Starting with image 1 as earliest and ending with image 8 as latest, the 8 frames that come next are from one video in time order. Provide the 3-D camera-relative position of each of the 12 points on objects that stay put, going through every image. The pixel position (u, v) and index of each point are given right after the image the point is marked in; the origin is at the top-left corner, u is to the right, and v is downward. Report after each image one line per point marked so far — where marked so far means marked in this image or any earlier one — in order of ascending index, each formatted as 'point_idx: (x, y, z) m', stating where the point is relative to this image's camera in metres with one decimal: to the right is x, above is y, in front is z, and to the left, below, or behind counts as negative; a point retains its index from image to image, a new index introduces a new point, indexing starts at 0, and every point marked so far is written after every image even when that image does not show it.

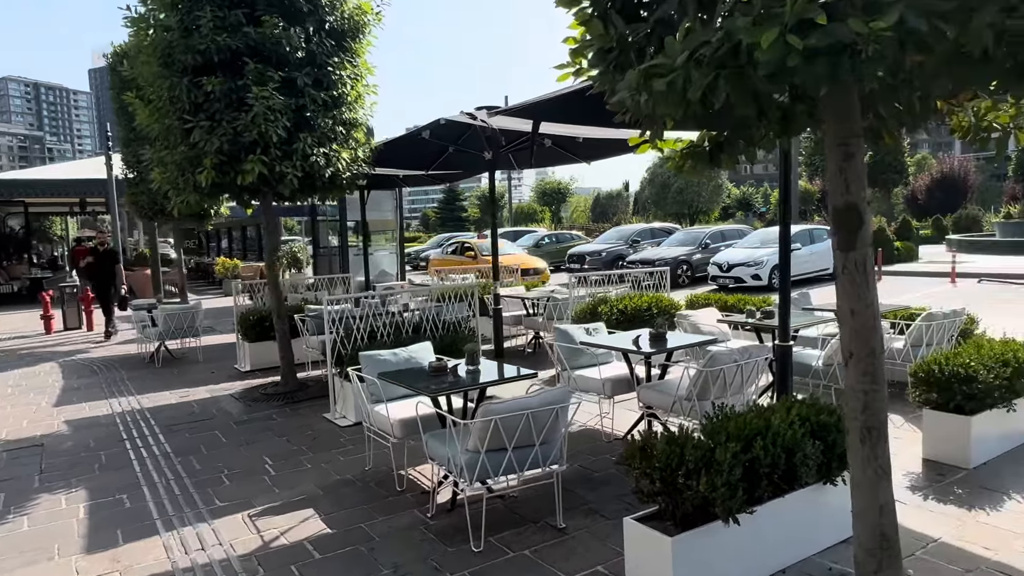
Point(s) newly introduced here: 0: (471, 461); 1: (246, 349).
0: (-0.2, -0.9, +3.4) m
1: (-3.2, -0.7, +8.3) m
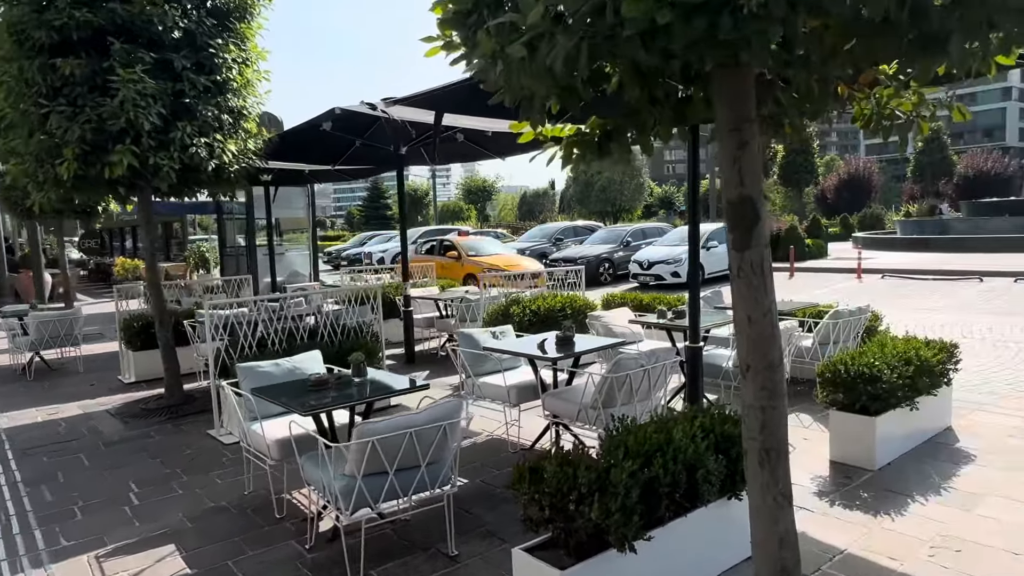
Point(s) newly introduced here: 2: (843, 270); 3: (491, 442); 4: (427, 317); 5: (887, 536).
0: (-0.7, -0.9, +3.1) m
1: (-4.2, -0.8, +7.6) m
2: (+9.1, +0.5, +18.8) m
3: (-0.2, -1.1, +5.0) m
4: (-1.1, -0.4, +8.7) m
5: (+1.8, -1.2, +3.4) m
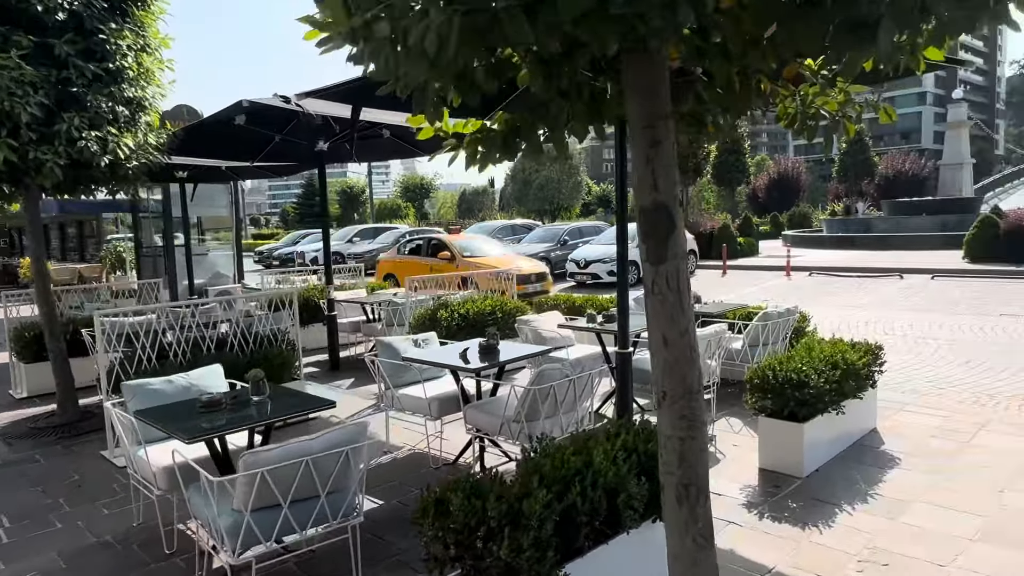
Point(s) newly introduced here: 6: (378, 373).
0: (-1.1, -0.9, +2.7) m
1: (-5.0, -0.9, +6.9) m
2: (+7.3, +0.6, +19.2) m
3: (-0.7, -1.2, +4.7) m
4: (-1.9, -0.4, +8.4) m
5: (+1.4, -1.3, +3.3) m
6: (-0.9, -0.6, +4.8) m
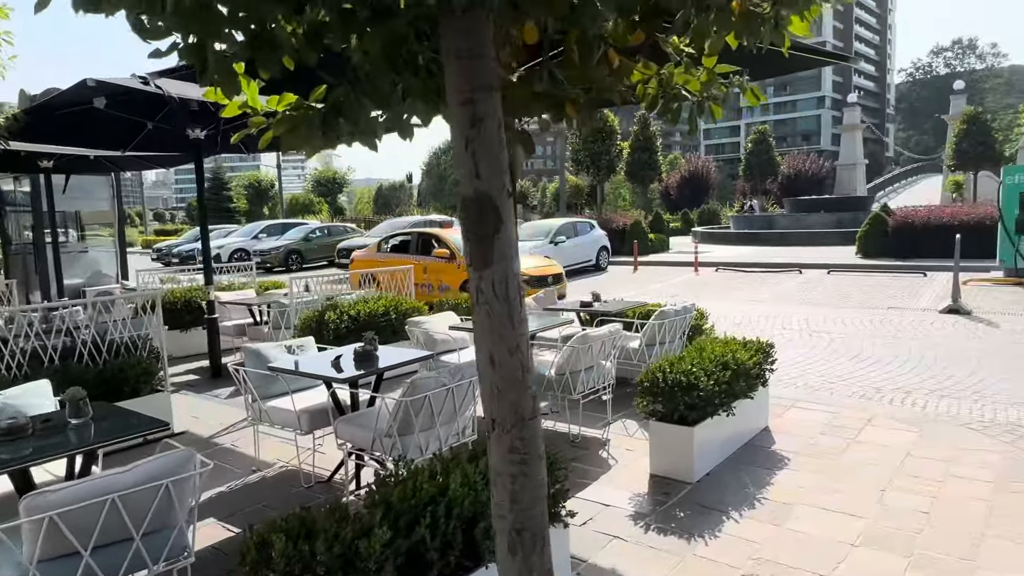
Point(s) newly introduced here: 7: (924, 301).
0: (-1.6, -1.0, +2.3) m
1: (-5.9, -0.9, +6.0) m
2: (+4.9, +0.7, +19.6) m
3: (-1.4, -1.2, +4.3) m
4: (-3.1, -0.4, +7.8) m
5: (+0.8, -1.3, +3.1) m
6: (-1.7, -0.6, +4.3) m
7: (+7.3, -0.2, +12.2) m
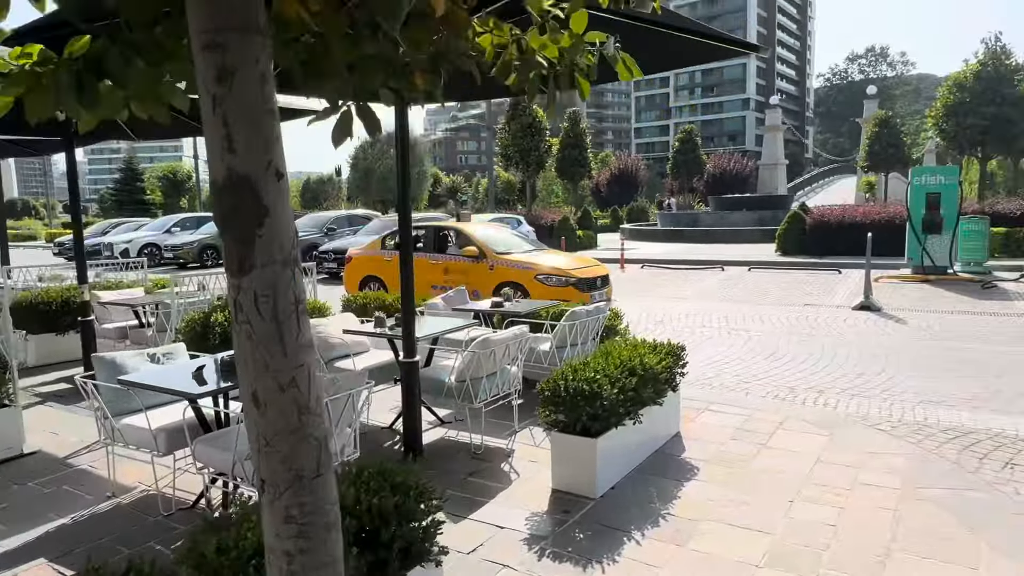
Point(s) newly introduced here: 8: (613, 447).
0: (-2.1, -1.0, +1.7) m
1: (-6.7, -0.9, +5.1) m
2: (+2.8, +0.8, +19.6) m
3: (-2.1, -1.2, +3.8) m
4: (-4.0, -0.4, +7.1) m
5: (+0.3, -1.3, +2.8) m
6: (-2.3, -0.6, +3.8) m
7: (+5.9, -0.2, +12.5) m
8: (+0.6, -0.9, +3.9) m
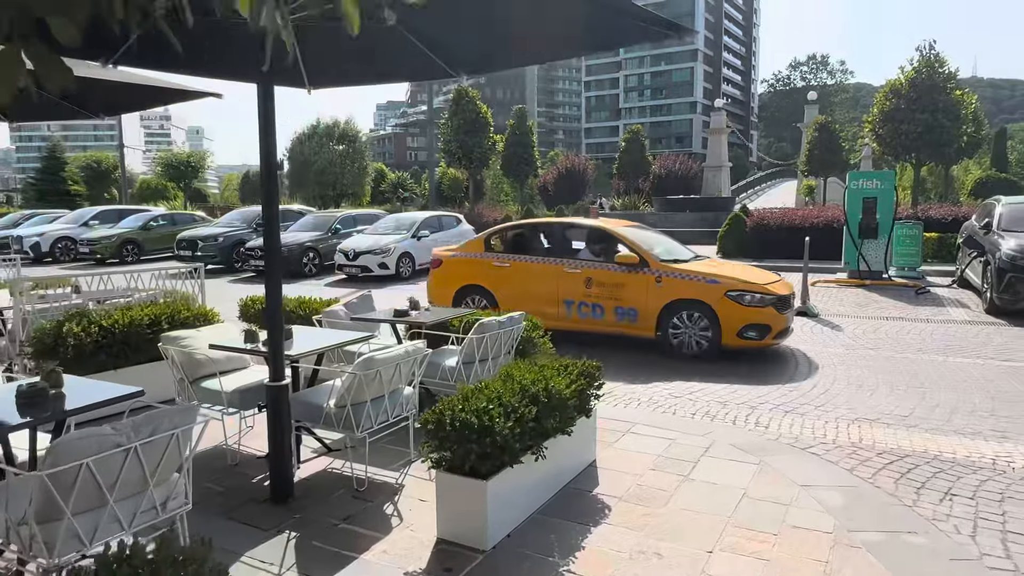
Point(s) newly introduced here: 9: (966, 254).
0: (-2.5, -1.0, +1.0) m
1: (-7.4, -0.9, +4.0) m
2: (+1.1, +0.8, +19.1) m
3: (-2.6, -1.2, +3.0) m
4: (-4.8, -0.4, +6.2) m
5: (-0.2, -1.3, +2.2) m
6: (-2.9, -0.7, +3.0) m
7: (+4.7, -0.3, +12.3) m
8: (0.0, -1.0, +3.3) m
9: (+8.4, +0.6, +12.7) m
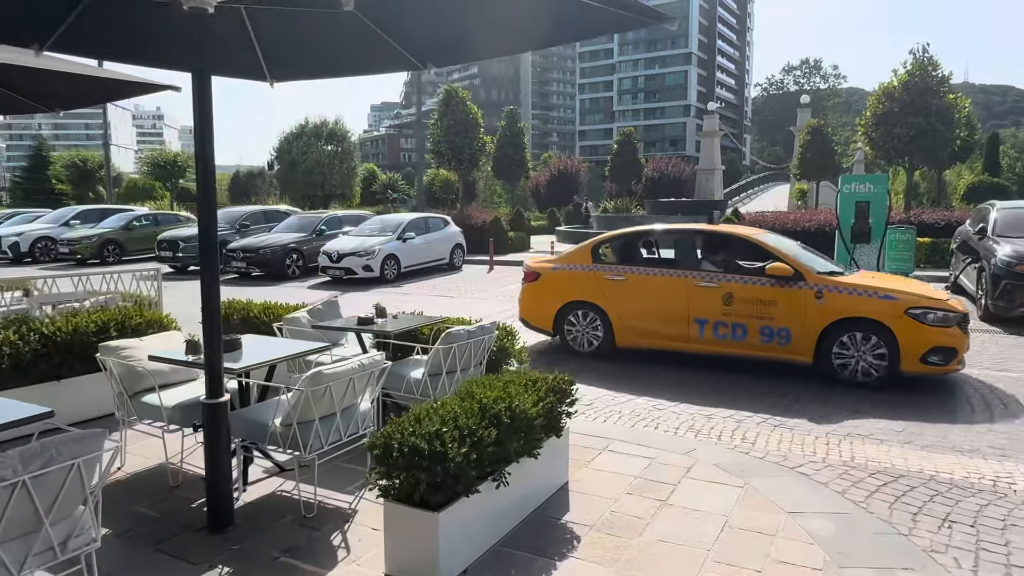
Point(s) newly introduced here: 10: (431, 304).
0: (-2.7, -1.1, +0.6) m
1: (-7.6, -0.9, +3.6) m
2: (+0.7, +0.7, +18.8) m
3: (-2.8, -1.3, +2.7) m
4: (-5.1, -0.4, +5.8) m
5: (-0.4, -1.4, +1.9) m
6: (-3.1, -0.7, +2.7) m
7: (+4.5, -0.3, +12.0) m
8: (-0.2, -1.0, +3.0) m
9: (+8.2, +0.5, +12.5) m
10: (-1.6, -0.3, +13.2) m
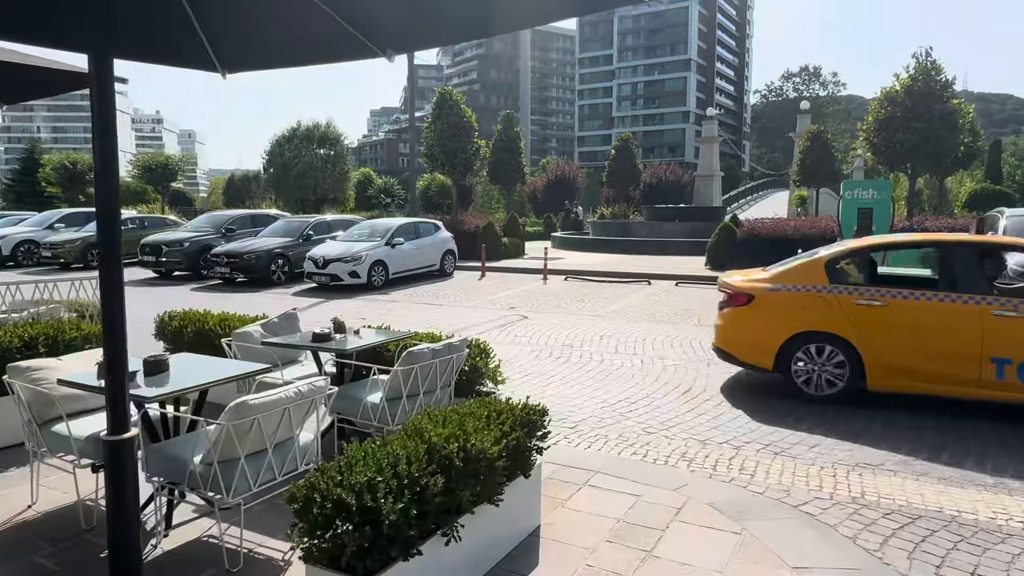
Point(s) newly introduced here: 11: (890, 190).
0: (-2.8, -1.1, +0.1) m
1: (-7.7, -0.9, +3.0) m
2: (+0.5, +0.5, +18.3) m
3: (-3.0, -1.3, +2.2) m
4: (-5.2, -0.5, +5.3) m
5: (-0.5, -1.4, +1.4) m
6: (-3.3, -0.7, +2.2) m
7: (+4.3, -0.5, +11.5) m
8: (-0.4, -1.1, +2.5) m
9: (+8.0, +0.3, +12.0) m
10: (-1.8, -0.5, +12.7) m
11: (+7.4, +1.9, +13.3) m
